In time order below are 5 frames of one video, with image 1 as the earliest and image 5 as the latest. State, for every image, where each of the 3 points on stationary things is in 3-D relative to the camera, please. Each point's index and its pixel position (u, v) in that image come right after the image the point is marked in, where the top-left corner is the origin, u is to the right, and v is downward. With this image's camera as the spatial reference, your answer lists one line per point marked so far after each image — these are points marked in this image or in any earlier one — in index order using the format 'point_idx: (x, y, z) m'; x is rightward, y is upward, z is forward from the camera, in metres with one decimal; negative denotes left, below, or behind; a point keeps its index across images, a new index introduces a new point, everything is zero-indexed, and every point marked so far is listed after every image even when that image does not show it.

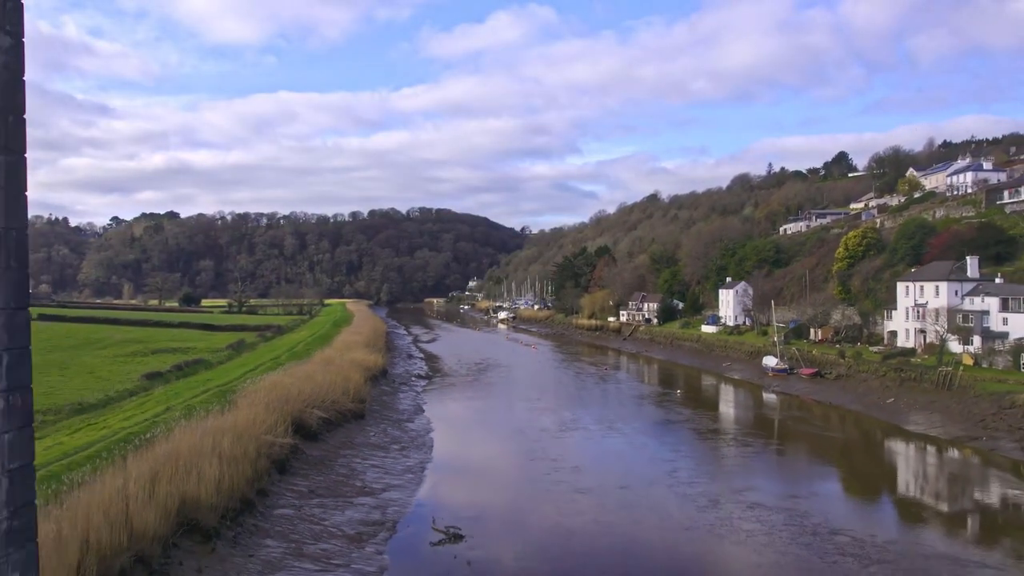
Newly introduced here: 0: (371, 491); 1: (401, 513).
0: (-2.6, -3.6, +11.9) m
1: (-1.9, -3.8, +11.4) m
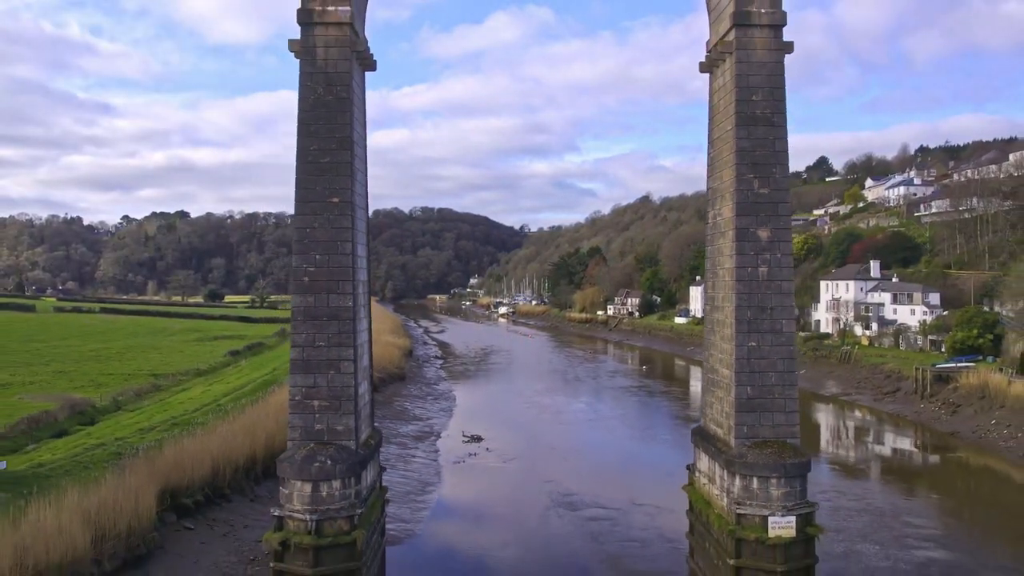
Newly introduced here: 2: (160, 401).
0: (-2.5, -3.6, +17.9) m
1: (-1.8, -3.7, +17.5) m
2: (-9.2, -2.9, +17.0) m
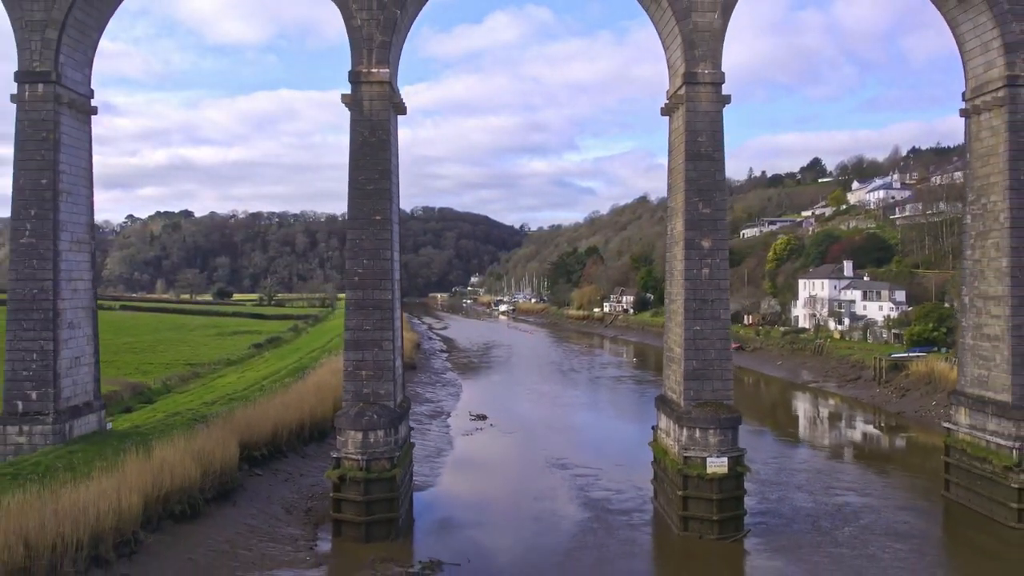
0: (-2.5, -3.5, +20.3) m
1: (-1.8, -3.7, +19.8) m
2: (-9.1, -2.8, +19.4) m
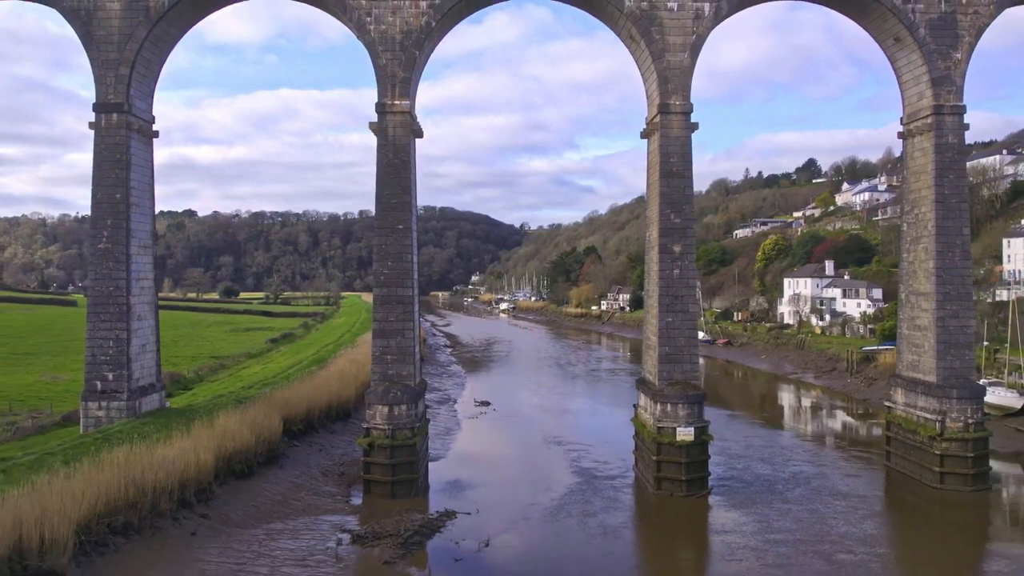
0: (-2.5, -3.5, +22.1) m
1: (-1.8, -3.6, +21.7) m
2: (-9.1, -2.8, +21.2) m
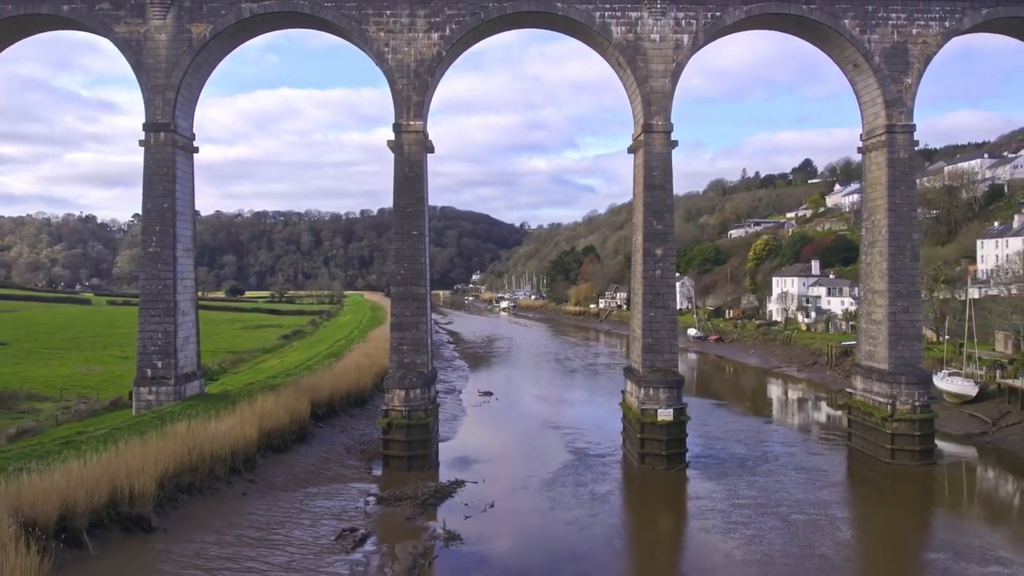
0: (-2.5, -3.4, +23.7) m
1: (-1.8, -3.6, +23.2) m
2: (-9.1, -2.7, +22.8) m
